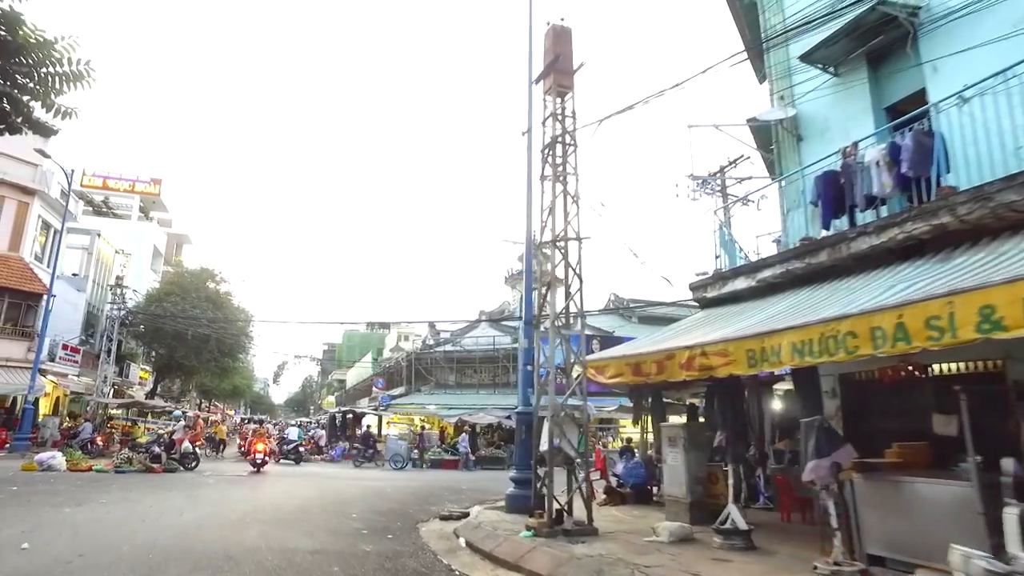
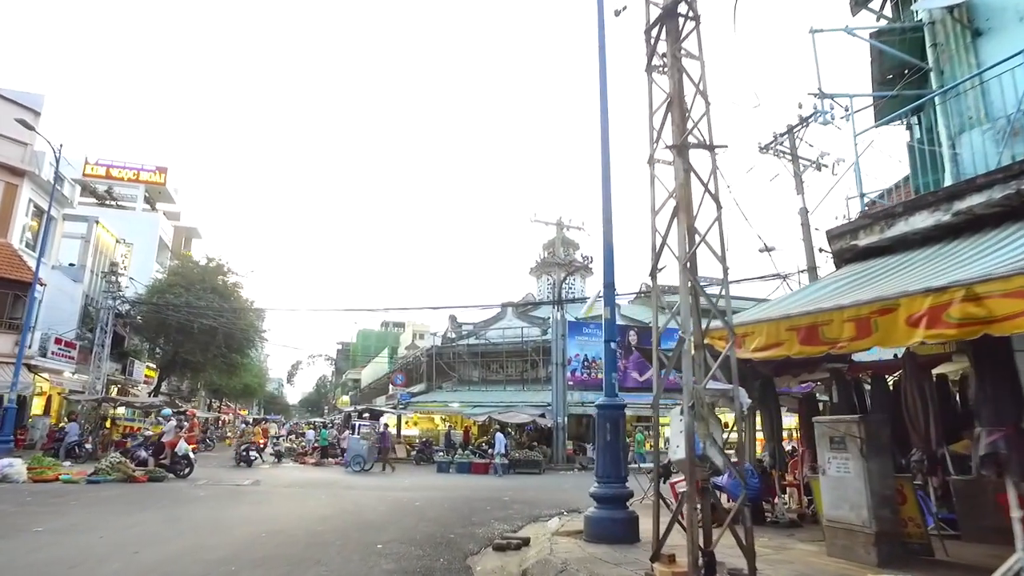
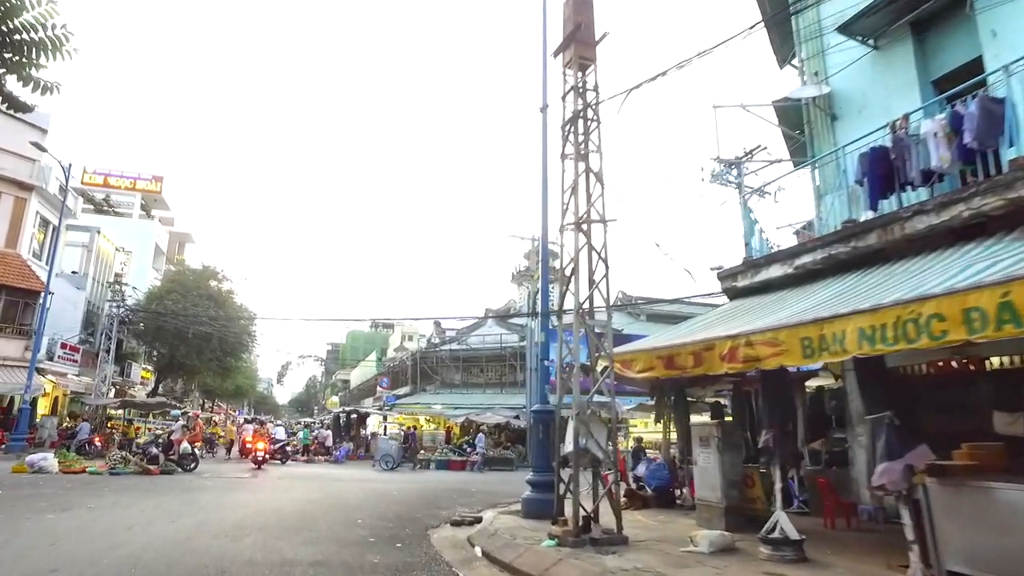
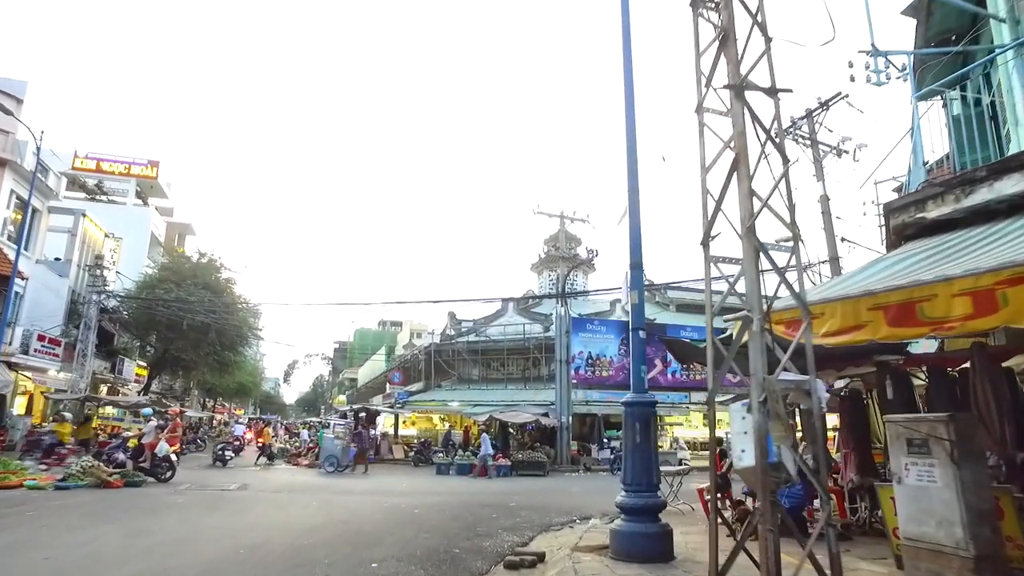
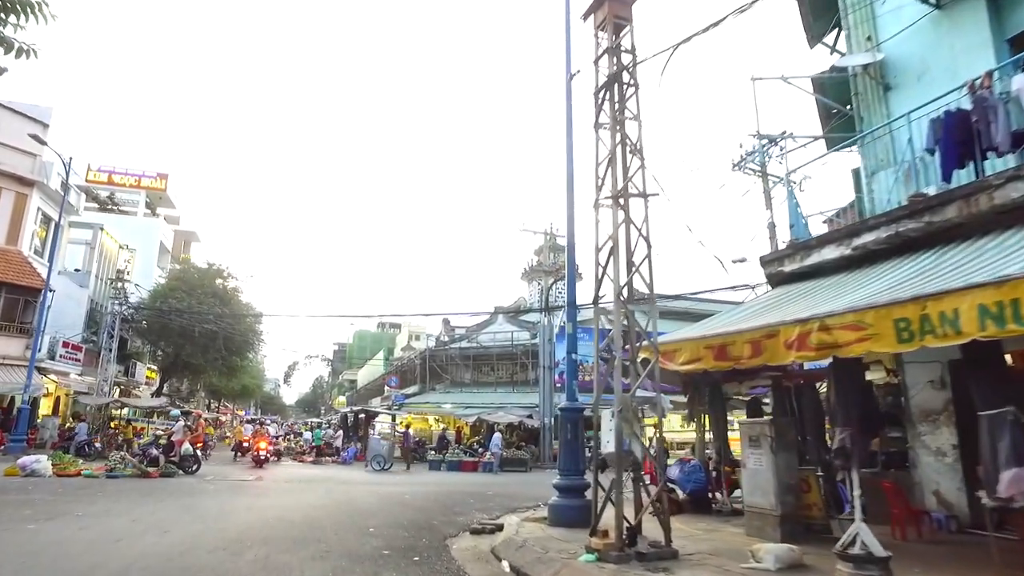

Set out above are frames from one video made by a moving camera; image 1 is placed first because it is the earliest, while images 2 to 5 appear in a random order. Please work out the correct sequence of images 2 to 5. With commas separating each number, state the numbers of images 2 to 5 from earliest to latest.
3, 5, 2, 4
